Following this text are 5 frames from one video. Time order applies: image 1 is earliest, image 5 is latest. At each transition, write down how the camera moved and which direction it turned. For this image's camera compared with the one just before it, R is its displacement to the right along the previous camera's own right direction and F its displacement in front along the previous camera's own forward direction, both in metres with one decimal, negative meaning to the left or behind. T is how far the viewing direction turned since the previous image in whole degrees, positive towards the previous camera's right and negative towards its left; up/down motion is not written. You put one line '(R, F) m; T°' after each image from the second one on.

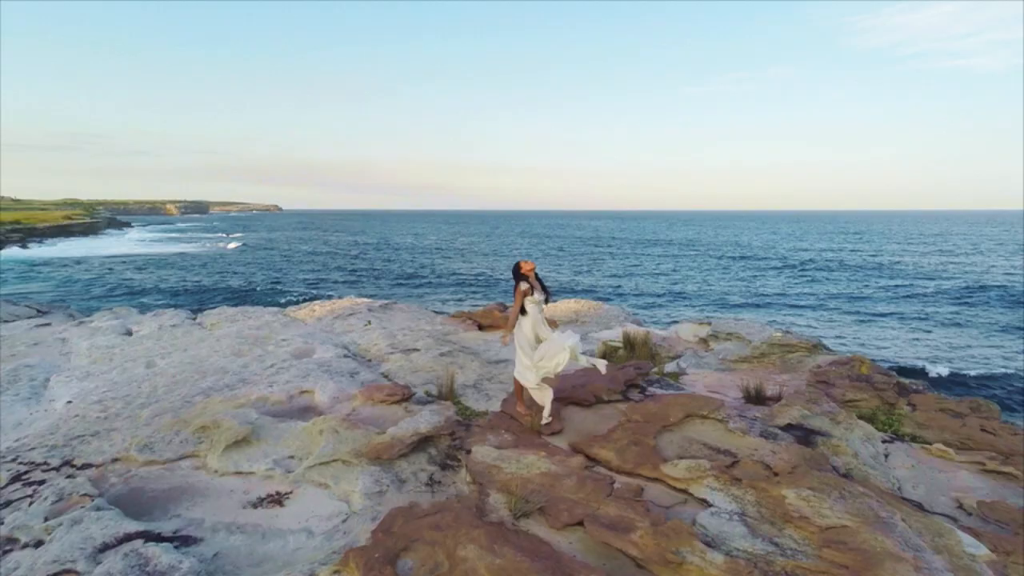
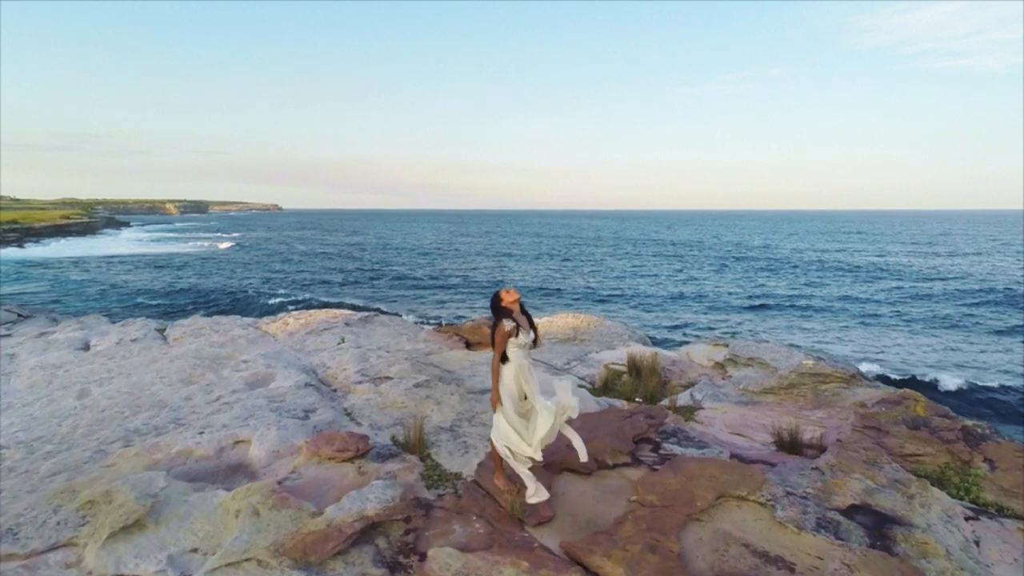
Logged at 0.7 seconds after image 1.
(+0.1, +0.7) m; 0°
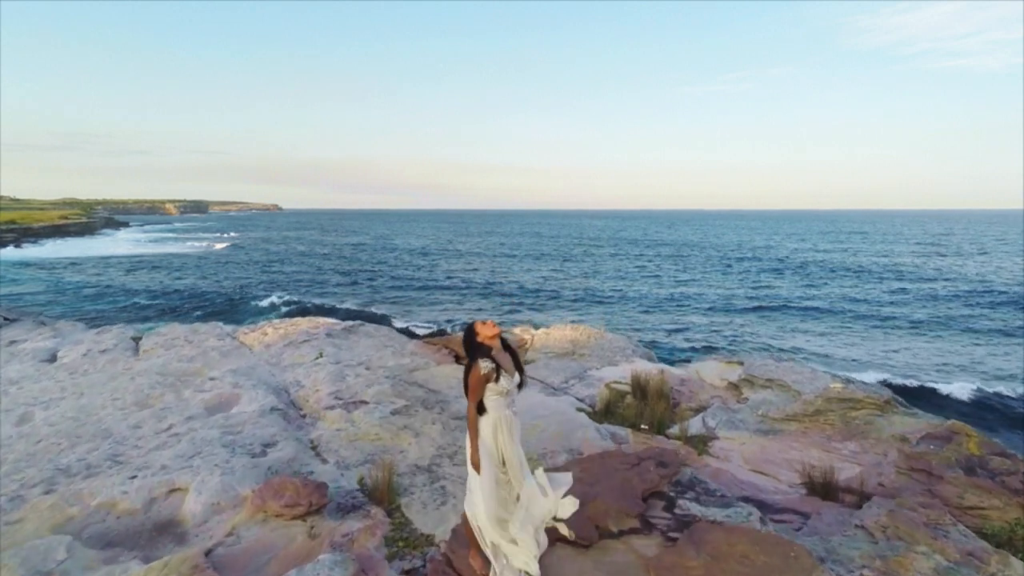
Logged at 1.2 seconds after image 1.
(+0.1, +0.5) m; 0°
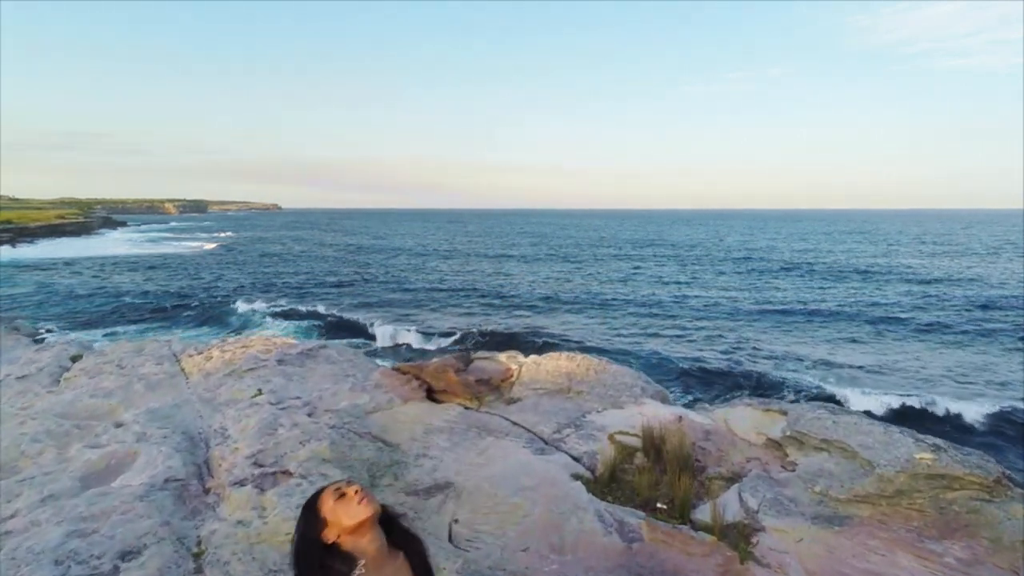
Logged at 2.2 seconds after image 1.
(+0.1, +0.9) m; 0°
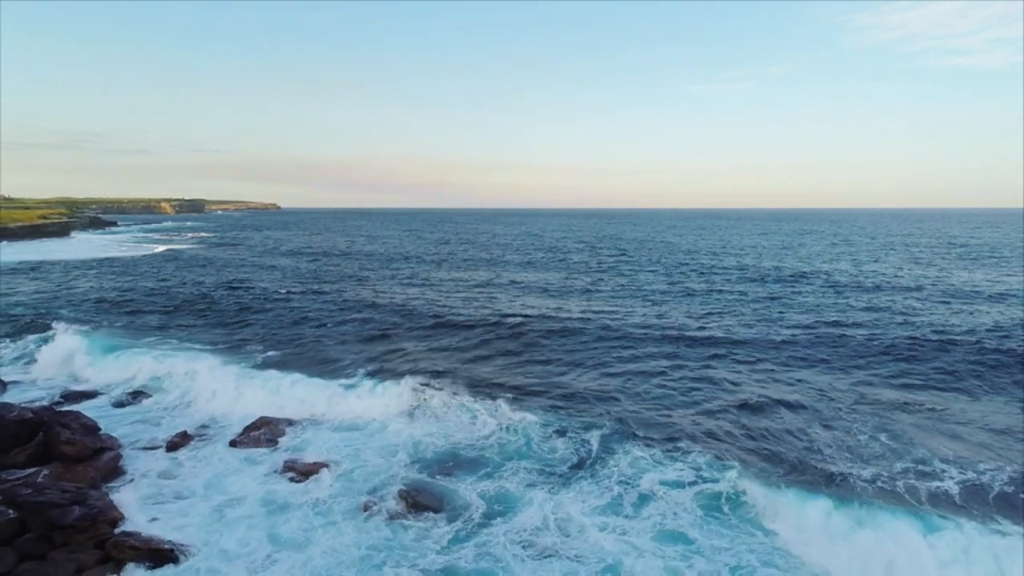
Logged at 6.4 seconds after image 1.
(+0.7, +4.7) m; 0°
